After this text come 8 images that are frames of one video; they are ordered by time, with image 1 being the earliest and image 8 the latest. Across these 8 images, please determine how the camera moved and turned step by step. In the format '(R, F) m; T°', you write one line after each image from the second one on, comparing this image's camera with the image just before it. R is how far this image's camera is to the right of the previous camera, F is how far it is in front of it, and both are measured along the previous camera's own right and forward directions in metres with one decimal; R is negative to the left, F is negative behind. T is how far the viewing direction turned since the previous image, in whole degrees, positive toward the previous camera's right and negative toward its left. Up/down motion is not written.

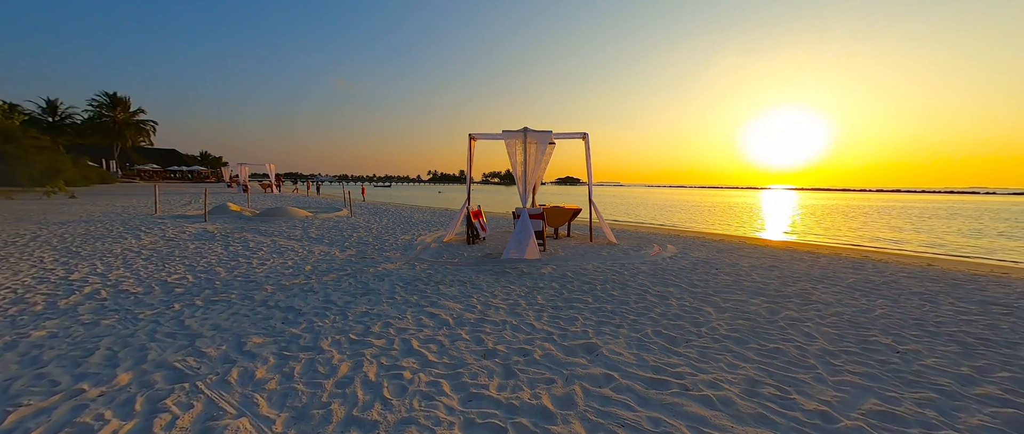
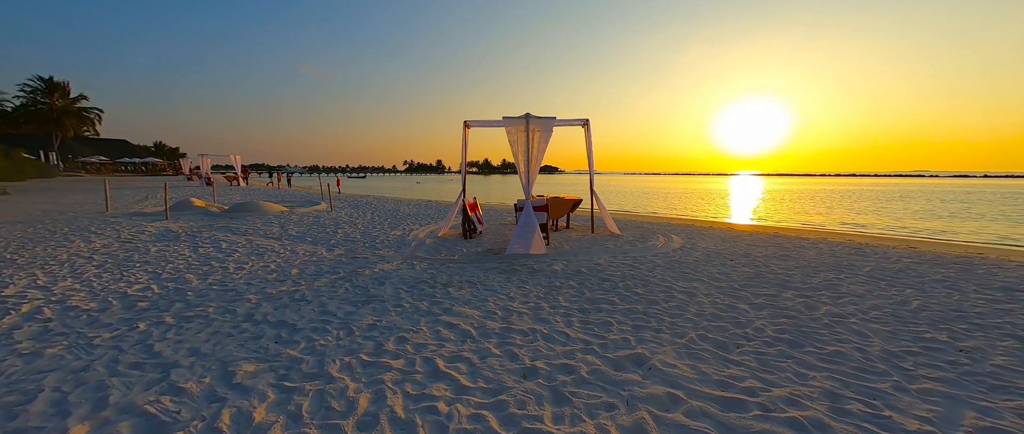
(-0.5, +0.5) m; +4°
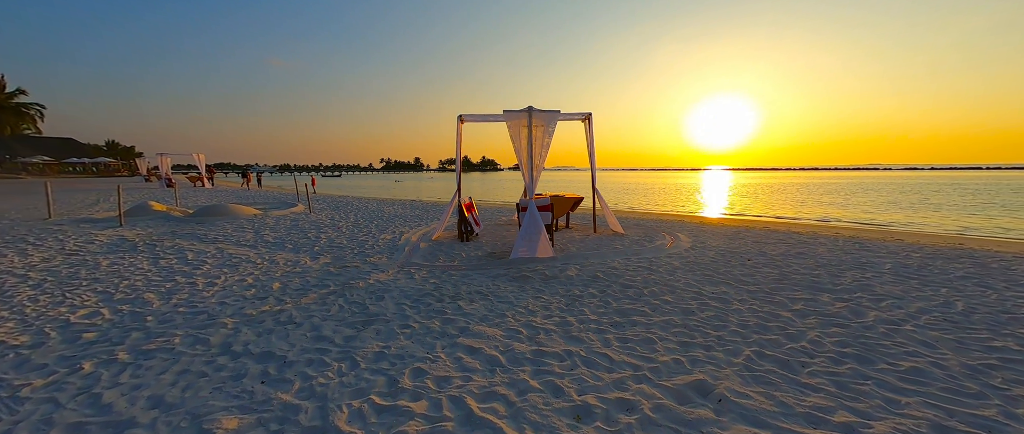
(-0.4, +0.5) m; +3°
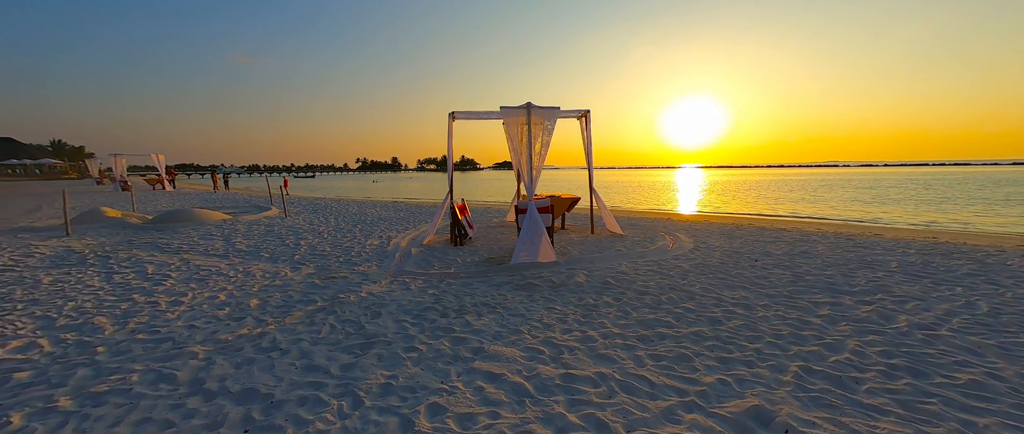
(-0.3, +0.4) m; +3°
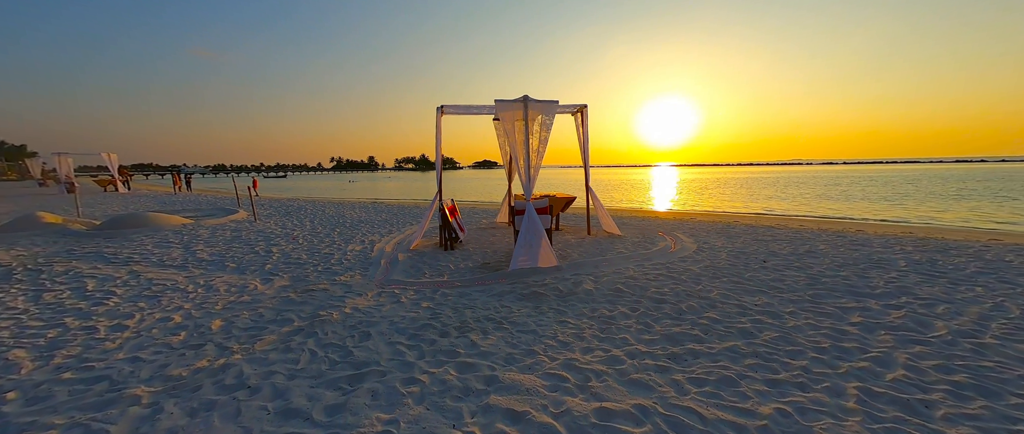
(-0.3, +0.5) m; +3°
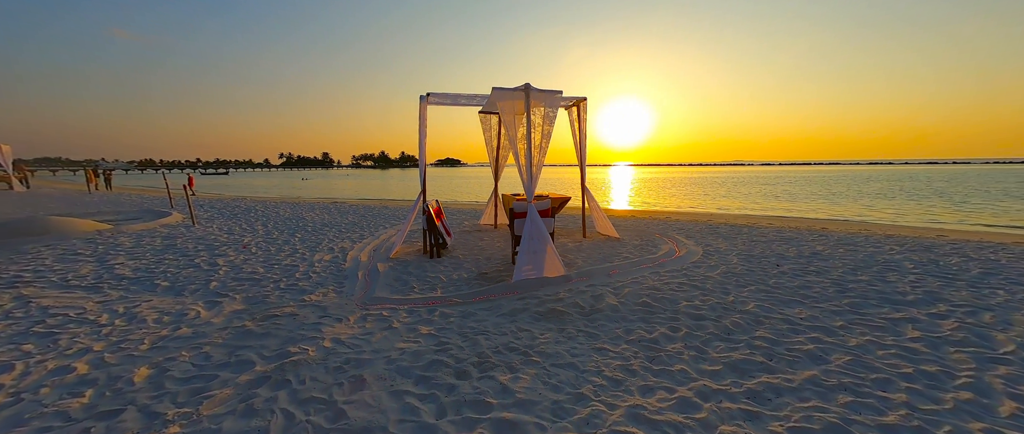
(-0.5, +0.7) m; +6°
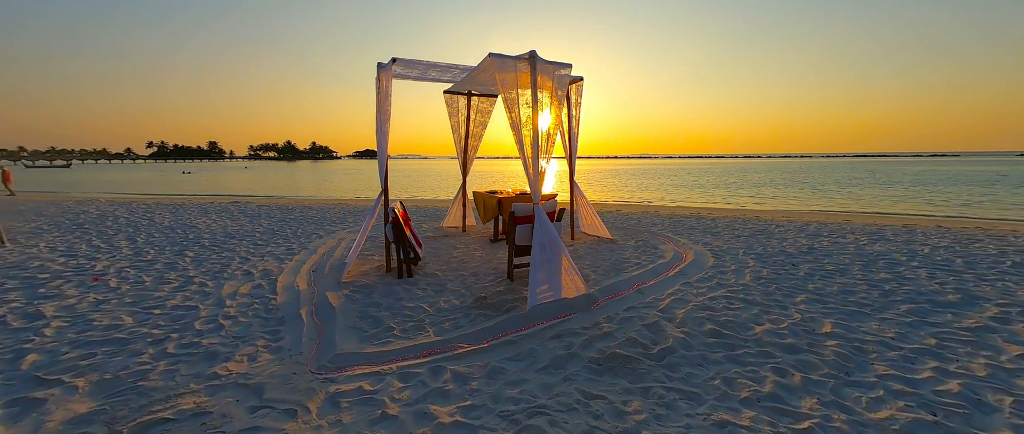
(-0.8, +1.3) m; +12°
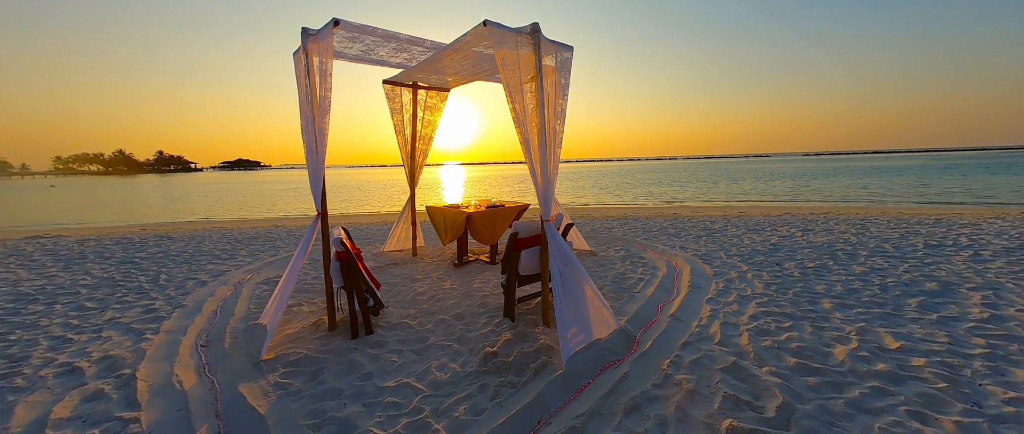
(-0.8, +1.1) m; +15°
